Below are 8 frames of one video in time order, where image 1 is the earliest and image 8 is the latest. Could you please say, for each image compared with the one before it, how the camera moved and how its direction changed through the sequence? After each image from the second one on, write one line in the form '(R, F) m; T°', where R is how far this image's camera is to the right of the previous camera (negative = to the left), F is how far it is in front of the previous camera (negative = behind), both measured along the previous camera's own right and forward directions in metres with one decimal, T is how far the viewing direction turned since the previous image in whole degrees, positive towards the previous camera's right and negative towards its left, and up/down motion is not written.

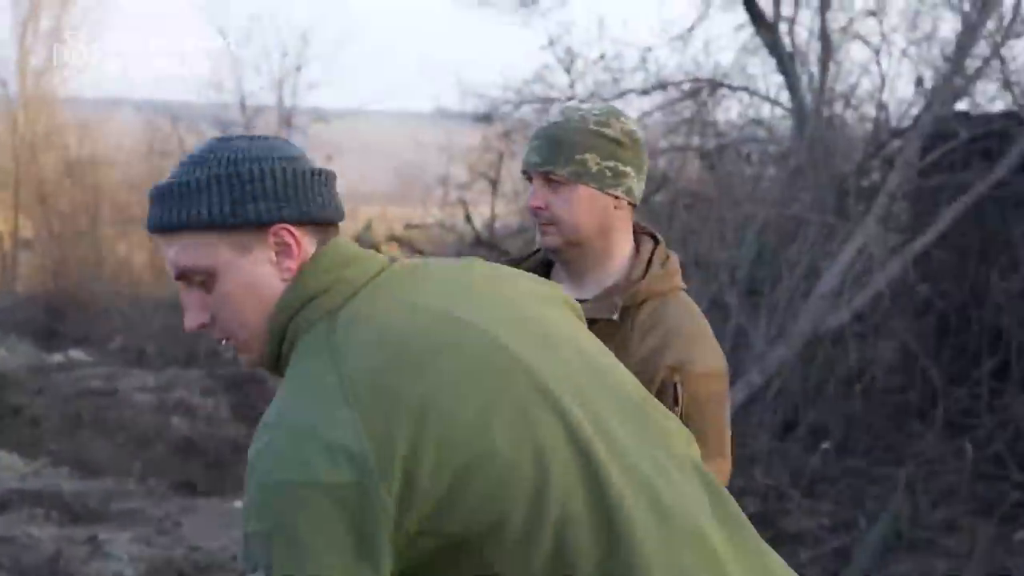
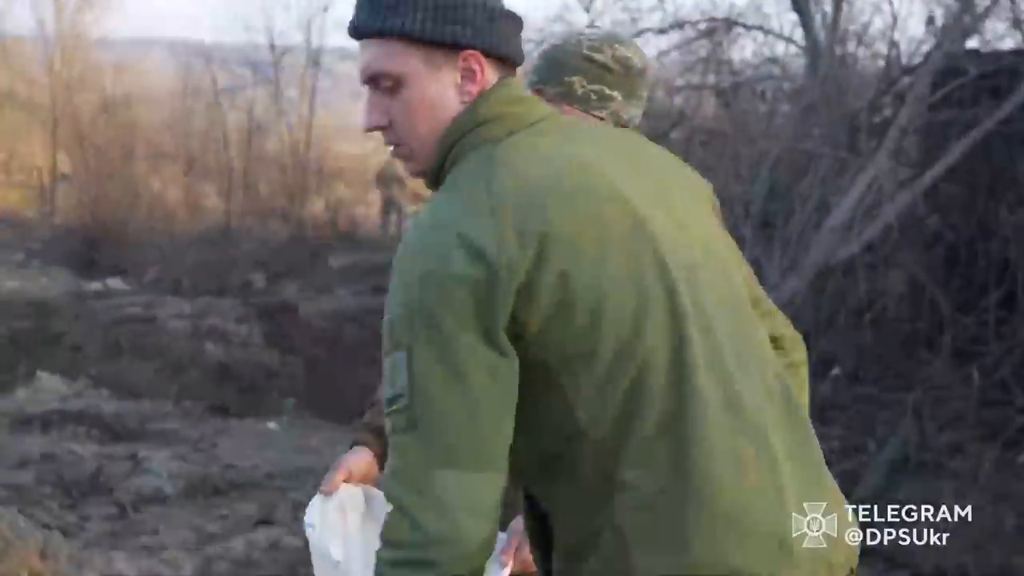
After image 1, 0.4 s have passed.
(+0.2, -0.1) m; -3°
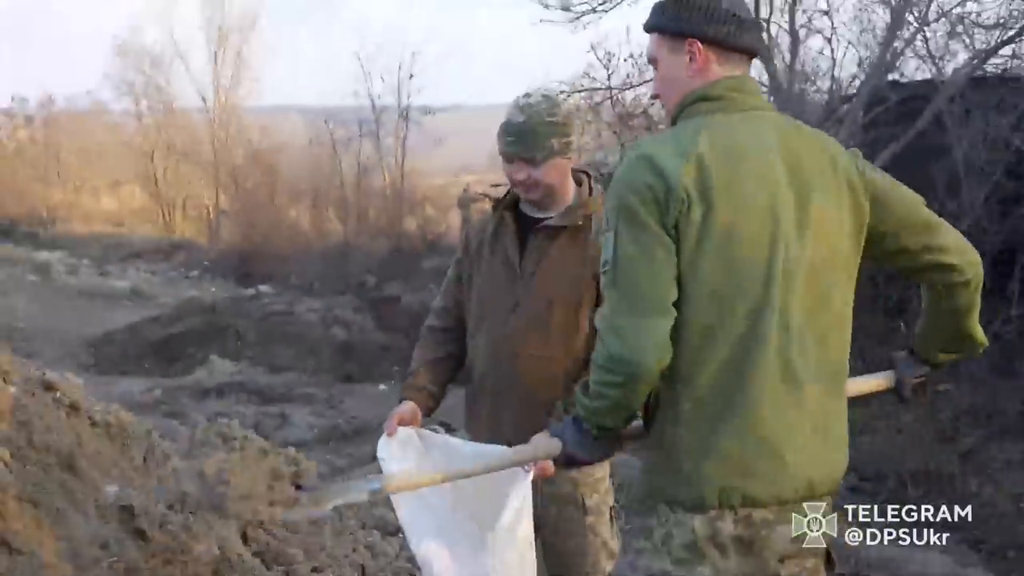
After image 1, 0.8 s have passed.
(+0.3, -1.2) m; -6°
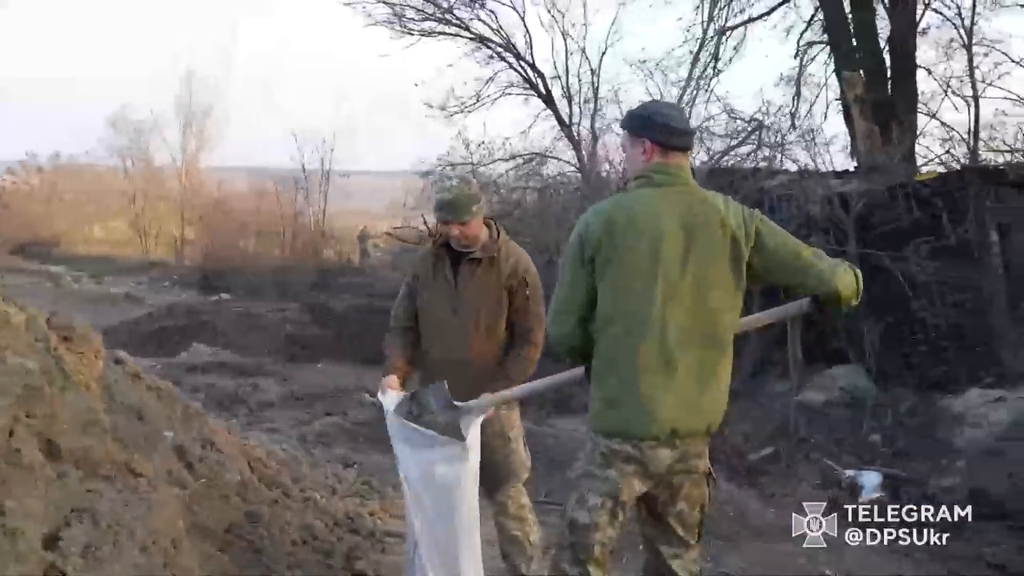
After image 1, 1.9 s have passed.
(-0.9, -2.3) m; +12°
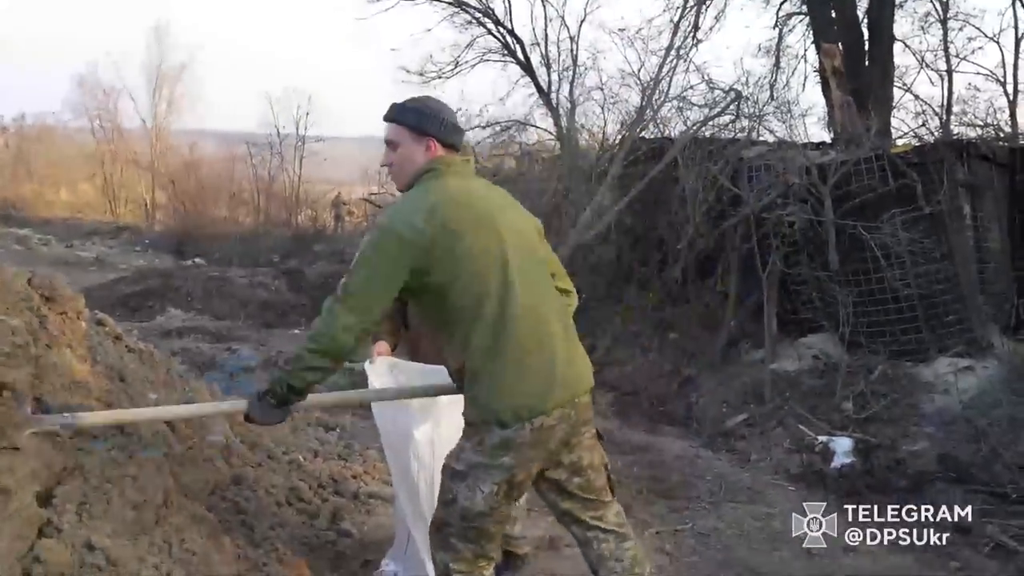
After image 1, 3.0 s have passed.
(-0.2, 0.0) m; +2°
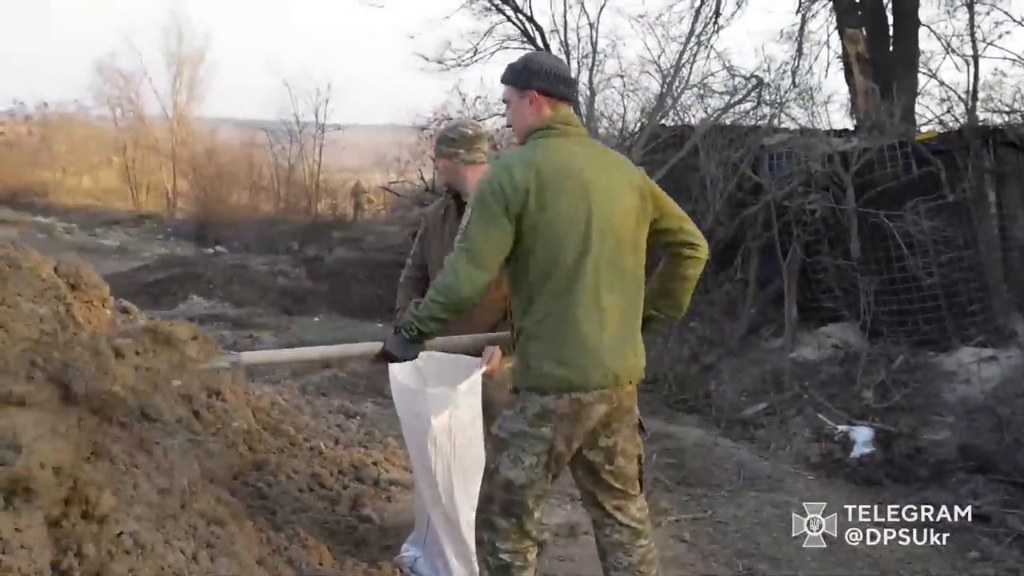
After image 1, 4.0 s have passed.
(0.0, 0.0) m; -1°
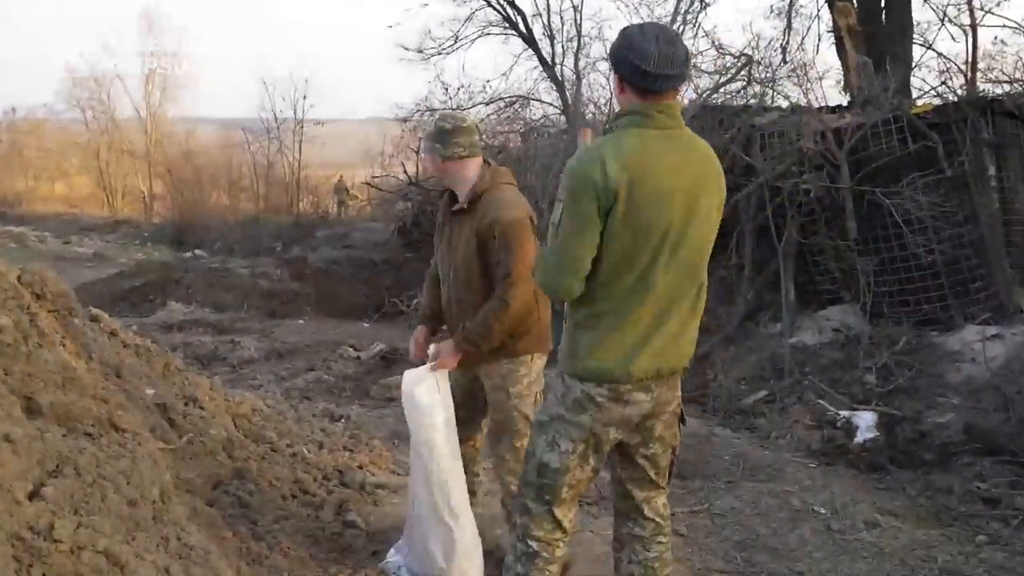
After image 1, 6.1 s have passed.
(+0.1, +0.3) m; 0°
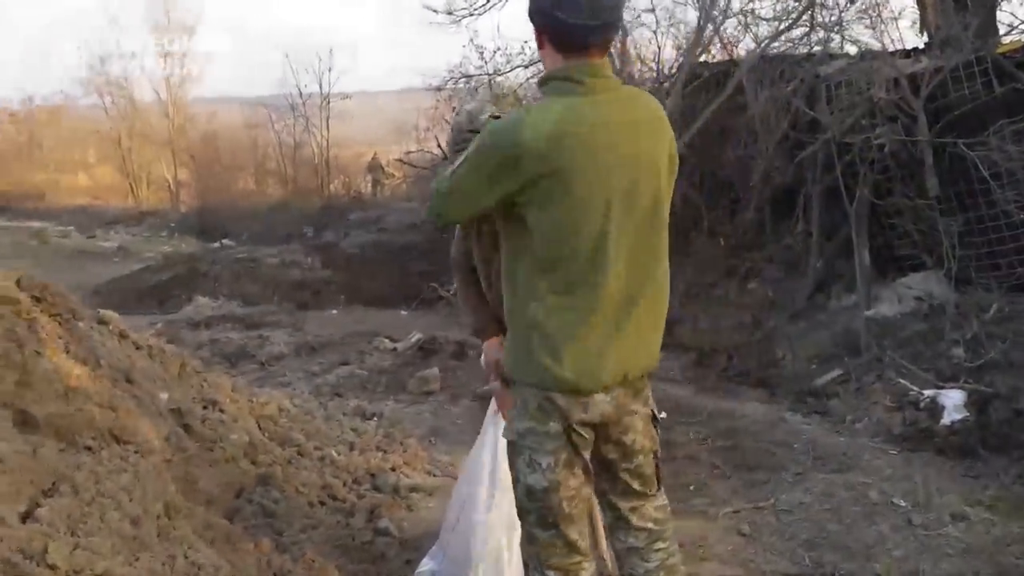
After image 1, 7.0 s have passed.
(+0.1, +0.6) m; -3°
